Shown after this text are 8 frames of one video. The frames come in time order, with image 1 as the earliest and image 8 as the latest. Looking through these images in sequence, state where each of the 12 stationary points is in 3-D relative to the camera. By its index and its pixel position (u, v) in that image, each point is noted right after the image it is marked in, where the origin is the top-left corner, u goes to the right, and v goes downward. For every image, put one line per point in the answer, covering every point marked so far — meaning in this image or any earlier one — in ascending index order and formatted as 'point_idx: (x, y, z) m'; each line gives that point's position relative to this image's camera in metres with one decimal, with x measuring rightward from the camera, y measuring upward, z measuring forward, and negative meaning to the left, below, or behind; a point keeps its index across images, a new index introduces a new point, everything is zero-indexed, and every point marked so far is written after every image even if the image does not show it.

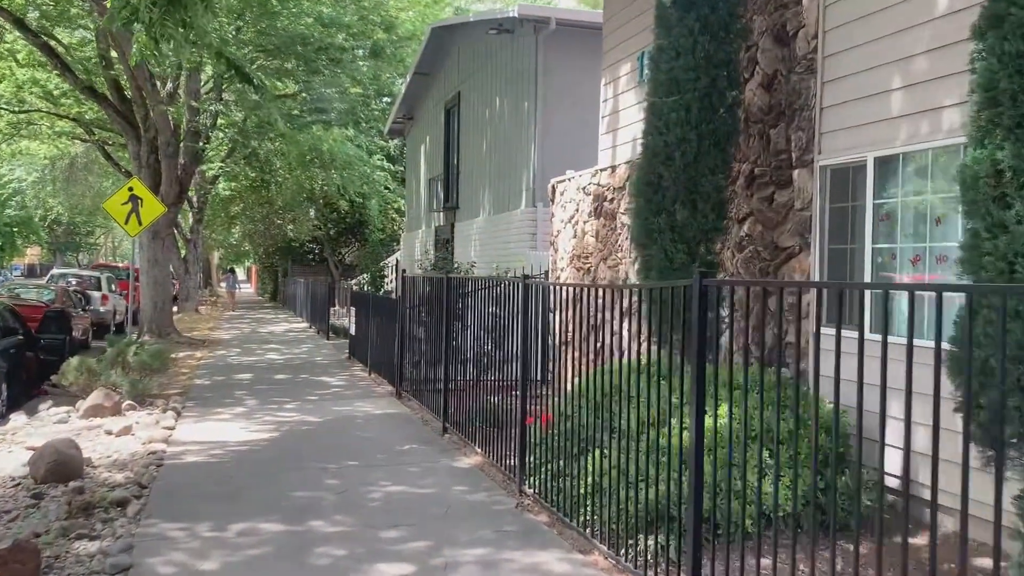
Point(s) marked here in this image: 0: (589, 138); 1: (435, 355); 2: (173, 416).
0: (+1.2, +2.3, +13.8) m
1: (-1.0, -0.9, +11.0) m
2: (-3.8, -1.4, +9.9) m
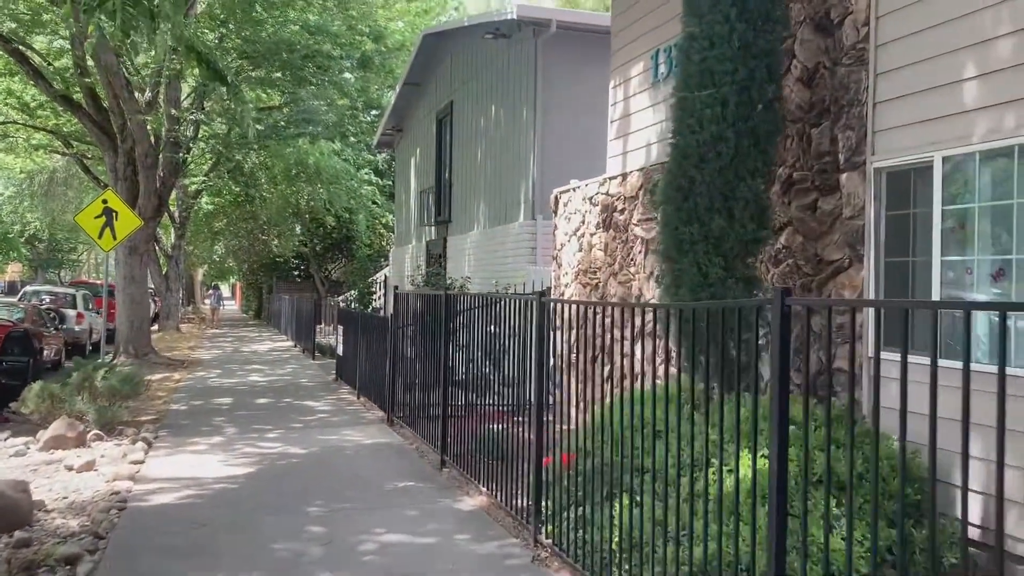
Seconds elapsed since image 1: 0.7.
0: (+1.2, +2.0, +13.1) m
1: (-0.9, -1.1, +10.2) m
2: (-3.8, -1.6, +9.0) m
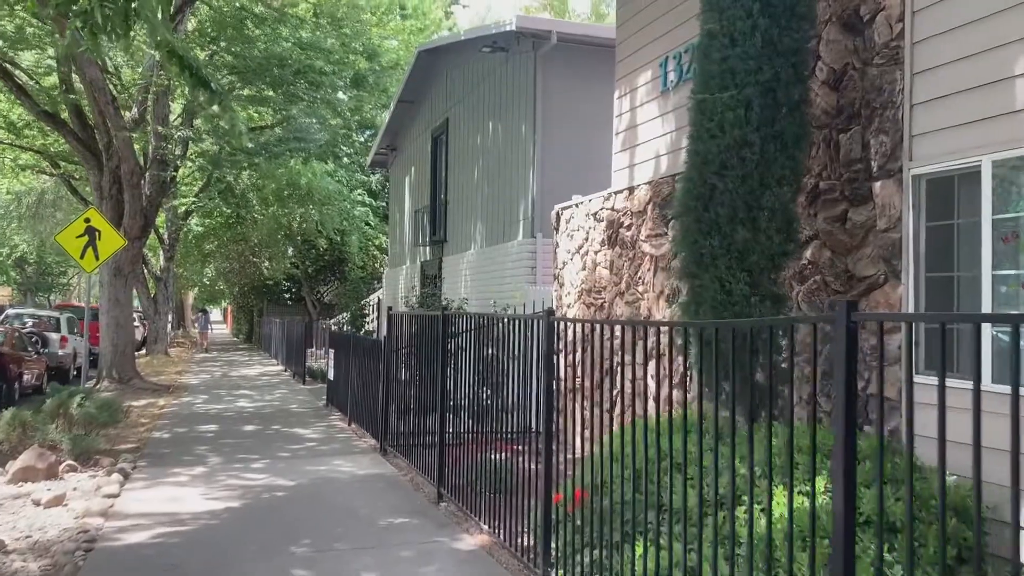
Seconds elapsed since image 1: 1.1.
0: (+1.1, +1.7, +12.6) m
1: (-0.9, -1.3, +9.6) m
2: (-3.8, -1.8, +8.5) m
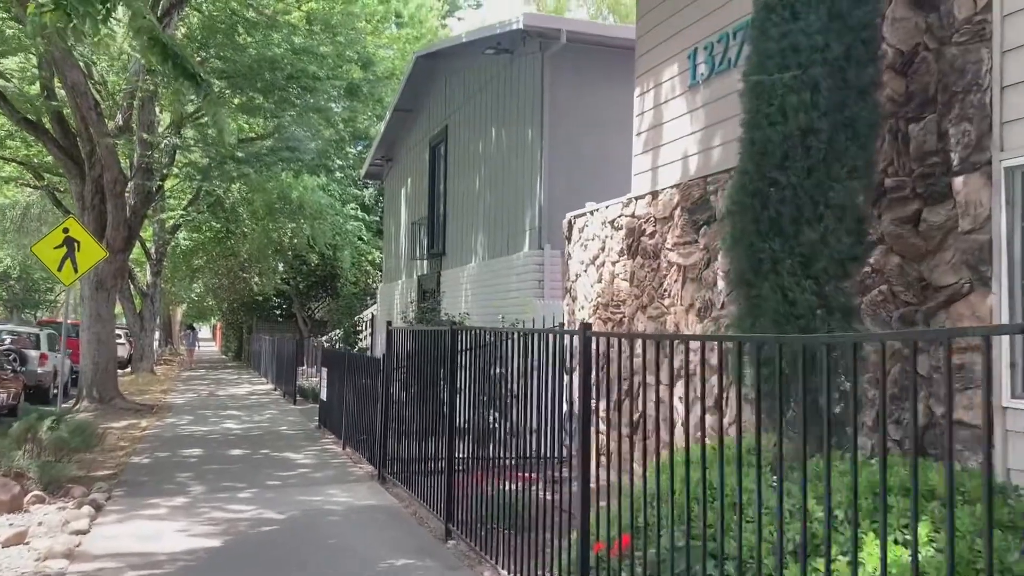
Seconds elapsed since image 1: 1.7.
0: (+1.2, +1.5, +11.9) m
1: (-0.8, -1.4, +8.8) m
2: (-3.6, -1.9, +7.6) m
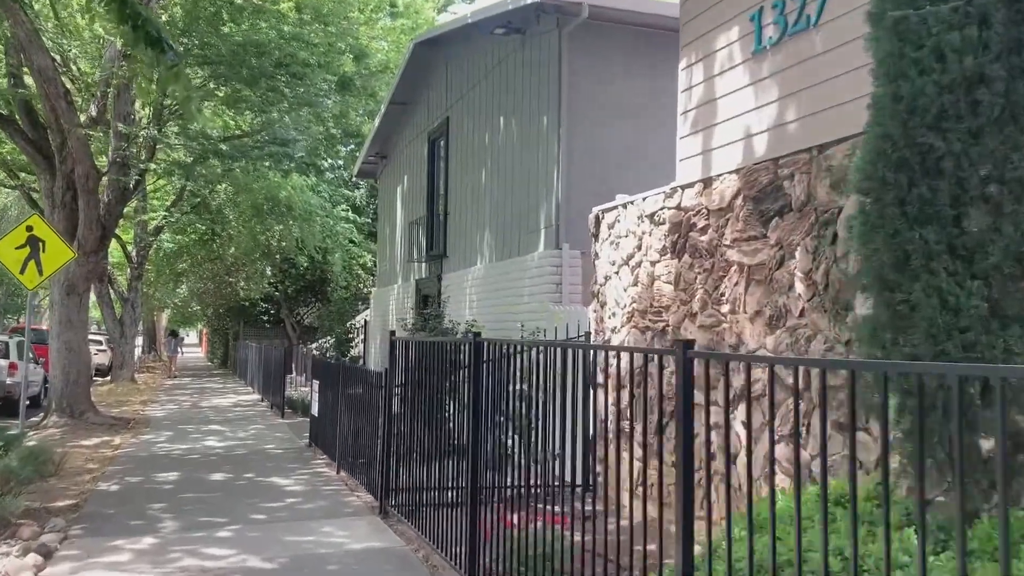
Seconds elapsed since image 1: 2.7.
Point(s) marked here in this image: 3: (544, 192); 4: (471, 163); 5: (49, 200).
0: (+1.4, +1.5, +10.7) m
1: (-0.6, -1.5, +7.6) m
2: (-3.4, -2.0, +6.4) m
3: (+0.4, +1.2, +10.8) m
4: (-0.6, +2.0, +13.7) m
5: (-8.0, +1.5, +15.3) m
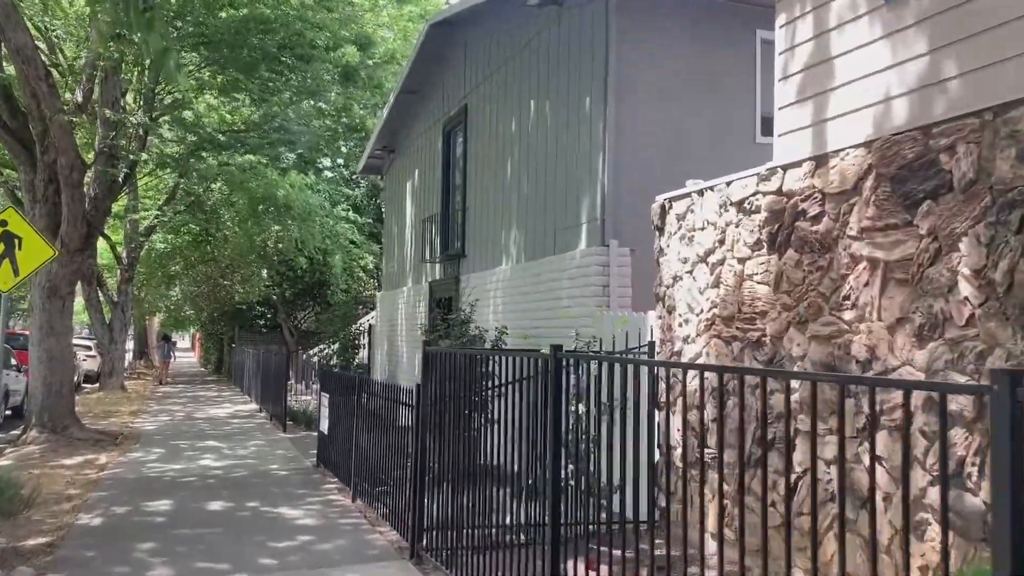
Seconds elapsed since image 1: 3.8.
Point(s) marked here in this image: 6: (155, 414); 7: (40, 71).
0: (+1.8, +1.5, +9.5) m
1: (-0.2, -1.5, +6.3) m
2: (-3.0, -2.0, +5.1) m
3: (+0.8, +1.2, +9.5) m
4: (-0.2, +1.9, +12.4) m
5: (-7.7, +1.5, +14.0) m
6: (-7.7, -2.7, +19.1) m
7: (-6.9, +3.2, +12.9) m
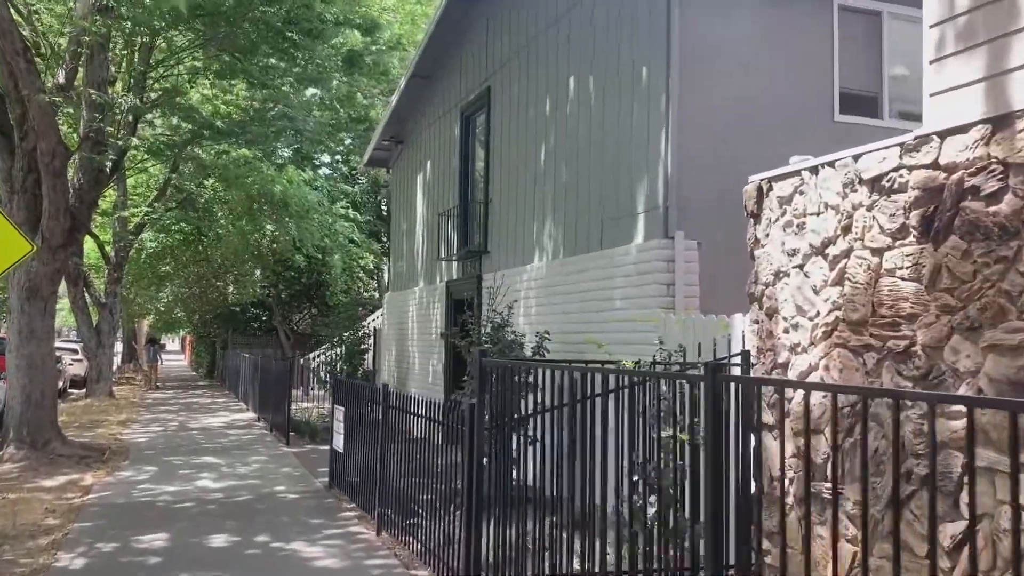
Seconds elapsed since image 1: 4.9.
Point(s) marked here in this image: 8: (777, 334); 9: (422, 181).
0: (+2.2, +1.5, +8.3) m
1: (+0.3, -1.5, +5.1) m
2: (-2.5, -2.0, +3.8) m
3: (+1.2, +1.2, +8.3) m
4: (+0.2, +1.9, +11.2) m
5: (-7.3, +1.5, +12.7) m
6: (-7.4, -2.7, +17.8) m
7: (-6.5, +3.2, +11.6) m
8: (+1.8, -0.3, +5.9) m
9: (-1.6, +1.9, +16.1) m
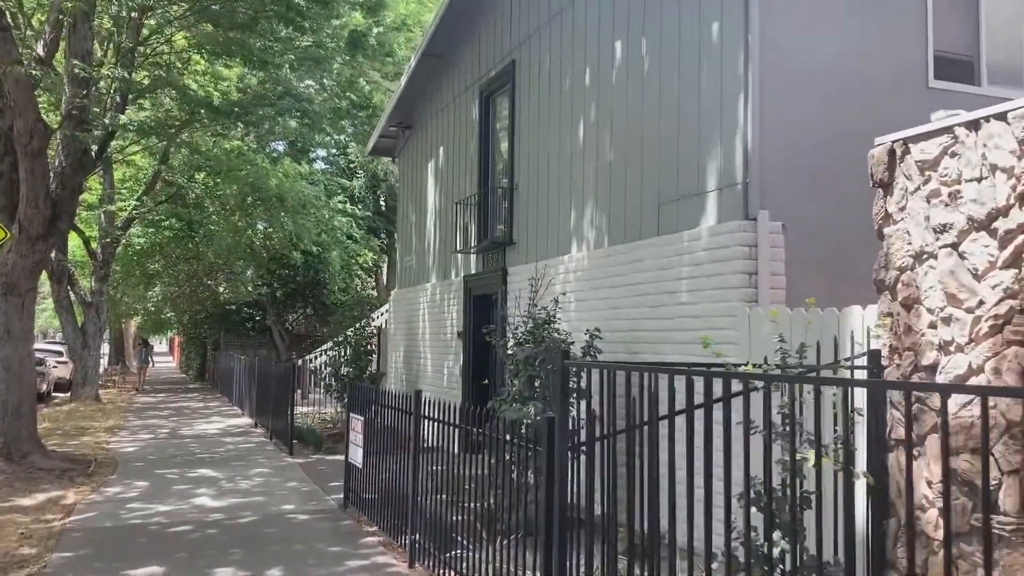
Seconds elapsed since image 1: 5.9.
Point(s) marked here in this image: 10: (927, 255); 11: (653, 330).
0: (+2.6, +1.6, +7.2) m
1: (+0.7, -1.4, +4.0) m
2: (-2.0, -1.9, +2.7) m
3: (+1.6, +1.2, +7.2) m
4: (+0.5, +2.0, +10.1) m
5: (-6.9, +1.6, +11.5) m
6: (-7.1, -2.7, +16.6) m
7: (-6.1, +3.2, +10.4) m
8: (+2.2, -0.2, +4.8) m
9: (-1.3, +2.0, +14.9) m
10: (+2.3, +0.2, +4.8) m
11: (+1.2, -0.4, +7.9) m
